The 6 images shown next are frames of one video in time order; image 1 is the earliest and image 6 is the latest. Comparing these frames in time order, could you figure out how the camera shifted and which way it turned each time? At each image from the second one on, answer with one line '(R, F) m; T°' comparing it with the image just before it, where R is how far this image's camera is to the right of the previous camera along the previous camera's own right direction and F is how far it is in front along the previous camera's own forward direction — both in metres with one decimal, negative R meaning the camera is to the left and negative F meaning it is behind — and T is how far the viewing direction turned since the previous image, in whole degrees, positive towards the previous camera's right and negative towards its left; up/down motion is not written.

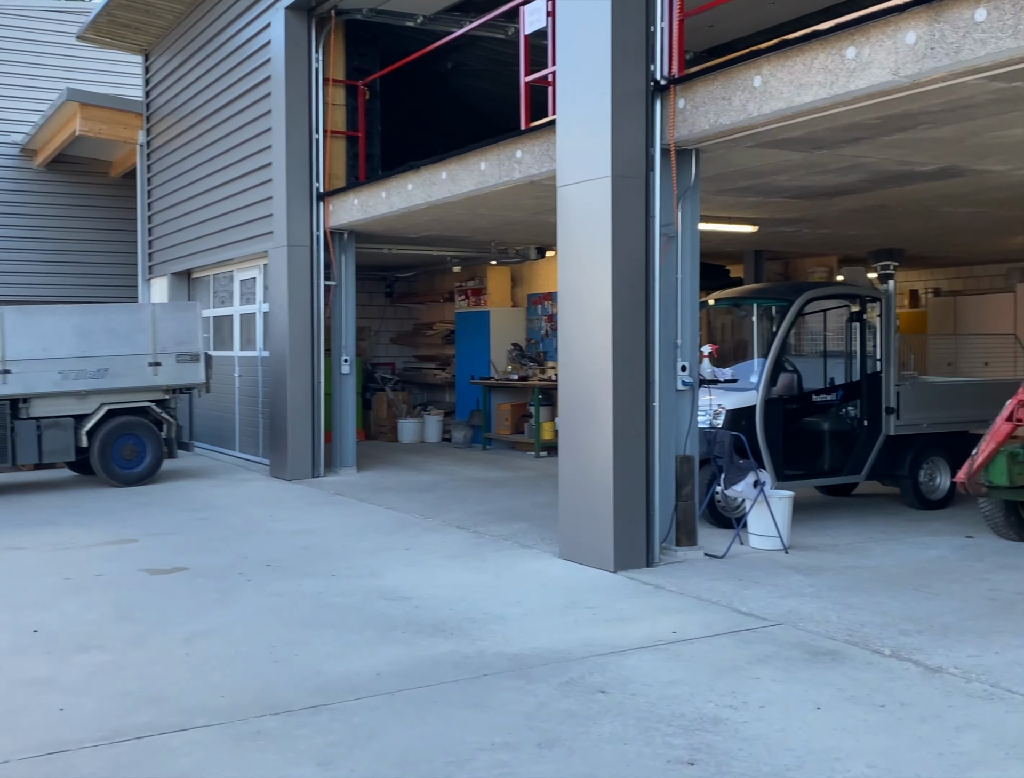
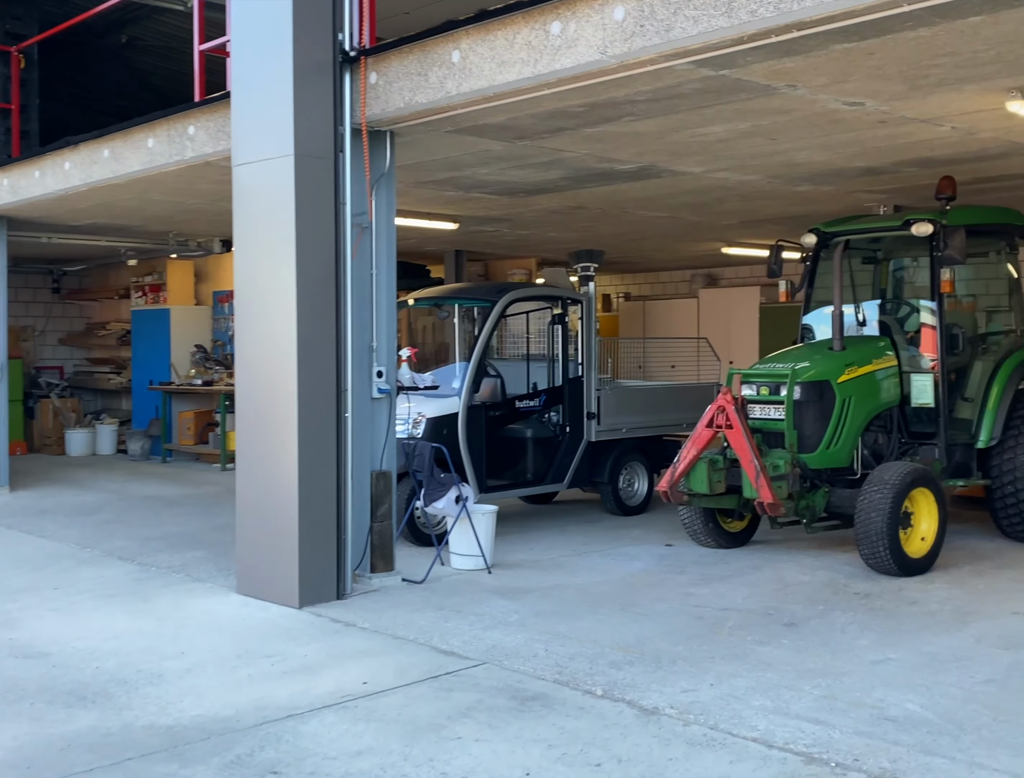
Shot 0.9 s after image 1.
(+0.2, +0.7) m; +15°
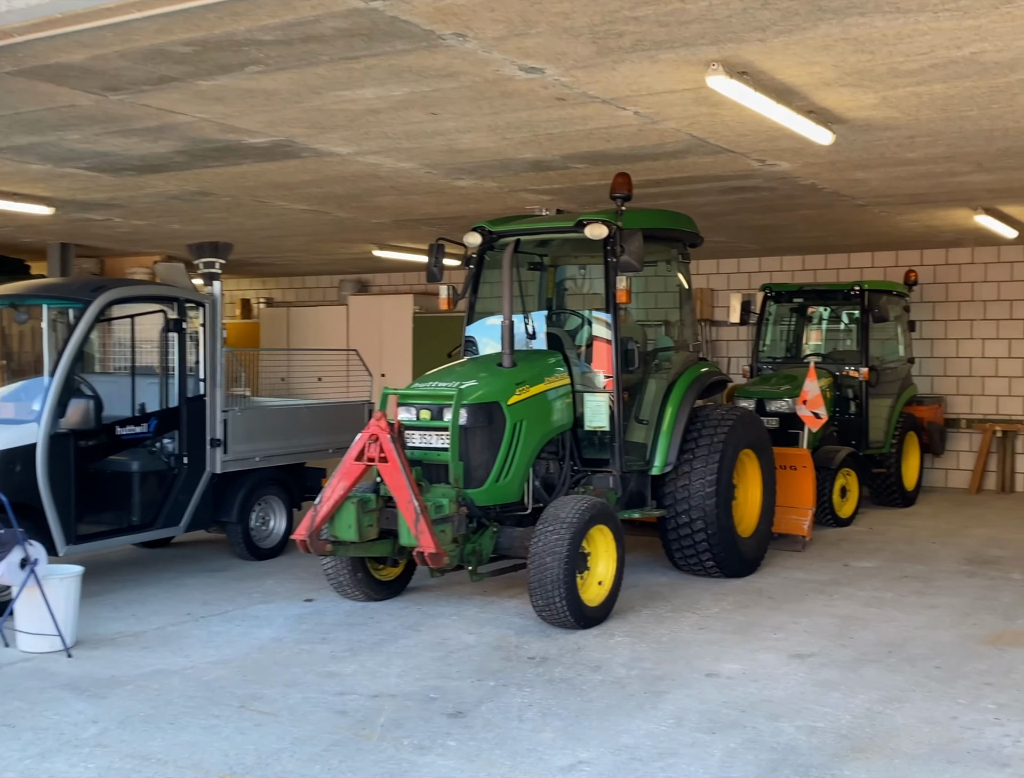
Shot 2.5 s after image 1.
(+0.2, +1.2) m; +17°
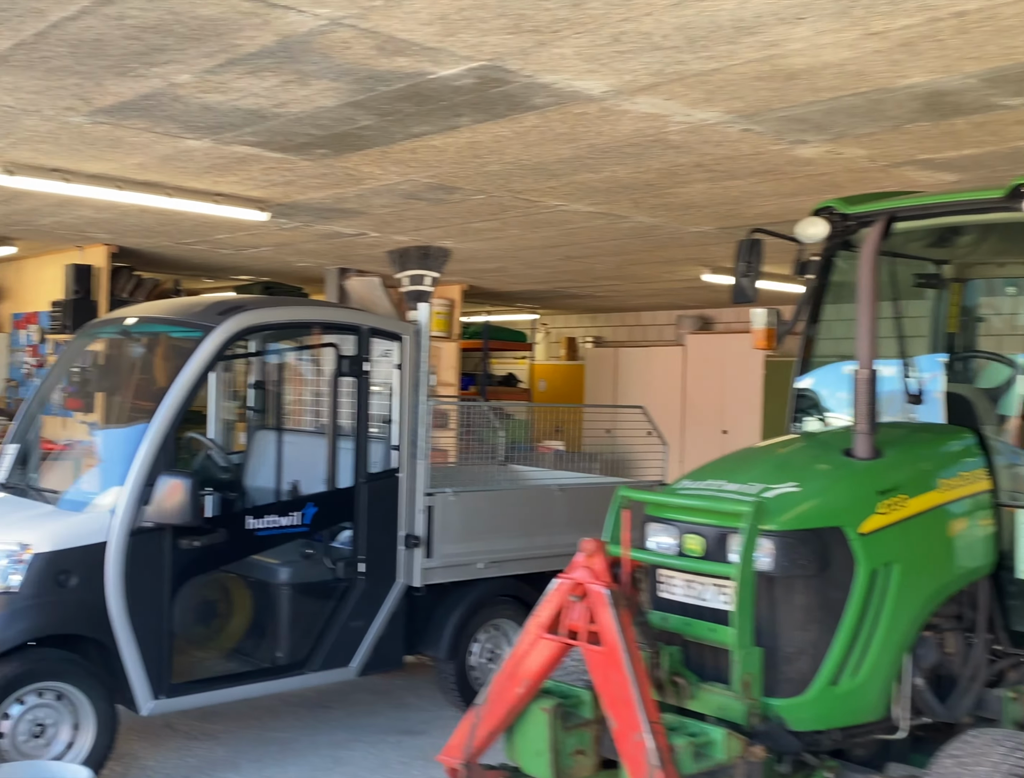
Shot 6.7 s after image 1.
(+0.1, +2.5) m; -19°
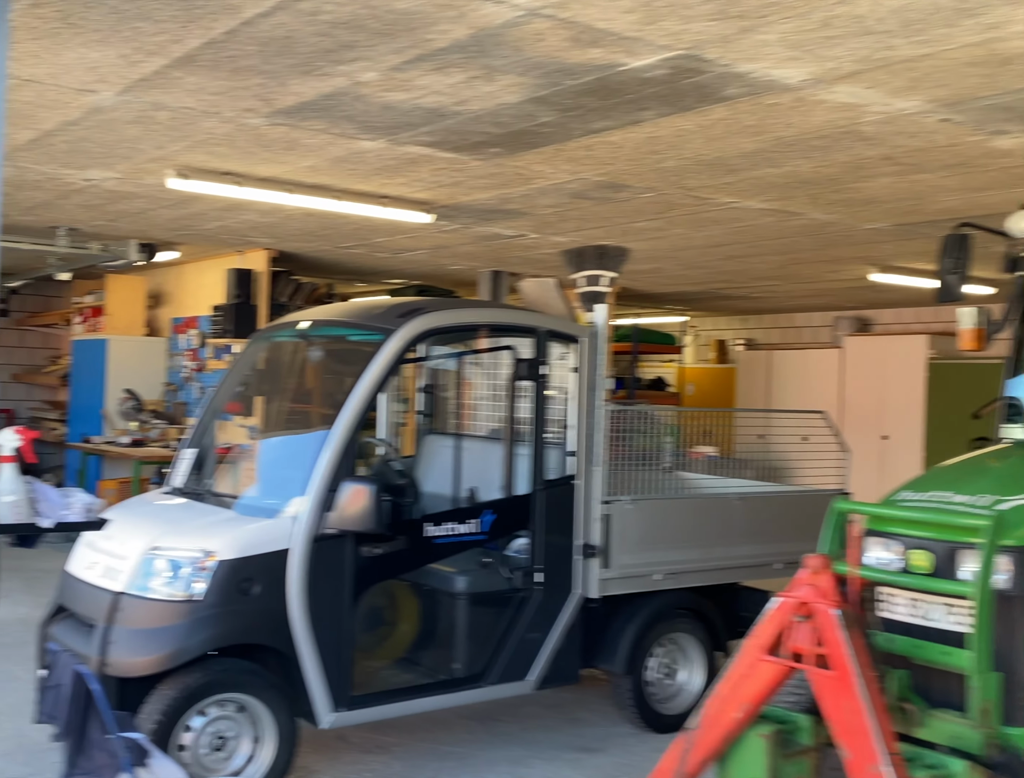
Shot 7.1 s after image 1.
(-0.2, +0.1) m; -7°
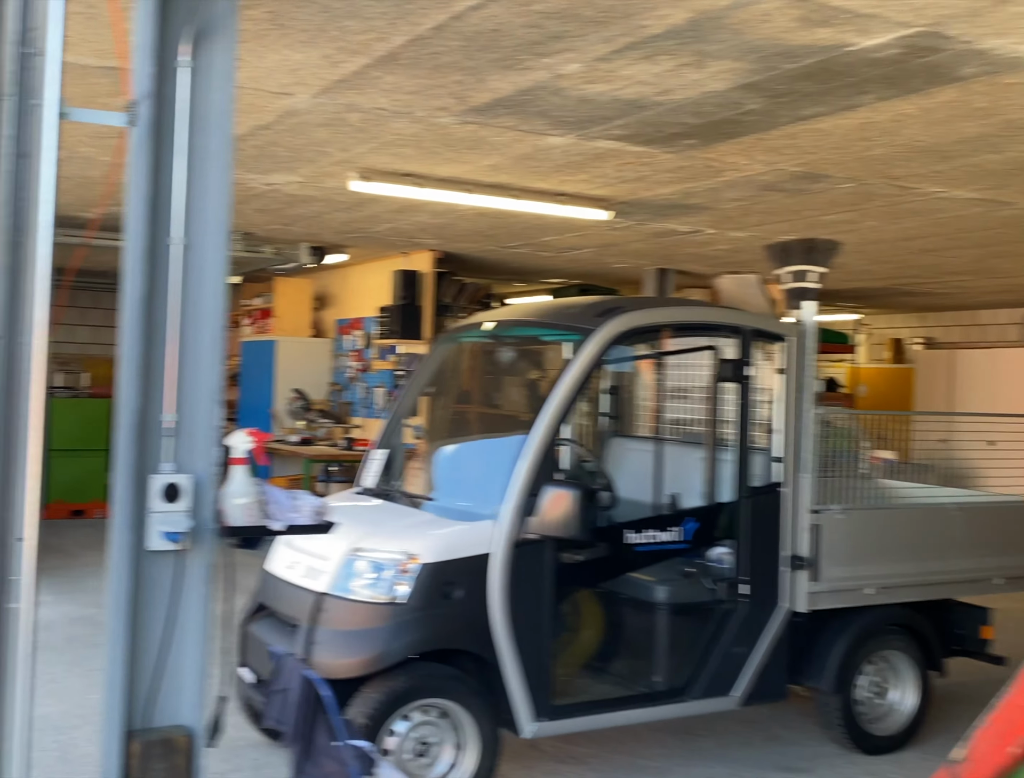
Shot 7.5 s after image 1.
(-0.2, +0.1) m; -7°
